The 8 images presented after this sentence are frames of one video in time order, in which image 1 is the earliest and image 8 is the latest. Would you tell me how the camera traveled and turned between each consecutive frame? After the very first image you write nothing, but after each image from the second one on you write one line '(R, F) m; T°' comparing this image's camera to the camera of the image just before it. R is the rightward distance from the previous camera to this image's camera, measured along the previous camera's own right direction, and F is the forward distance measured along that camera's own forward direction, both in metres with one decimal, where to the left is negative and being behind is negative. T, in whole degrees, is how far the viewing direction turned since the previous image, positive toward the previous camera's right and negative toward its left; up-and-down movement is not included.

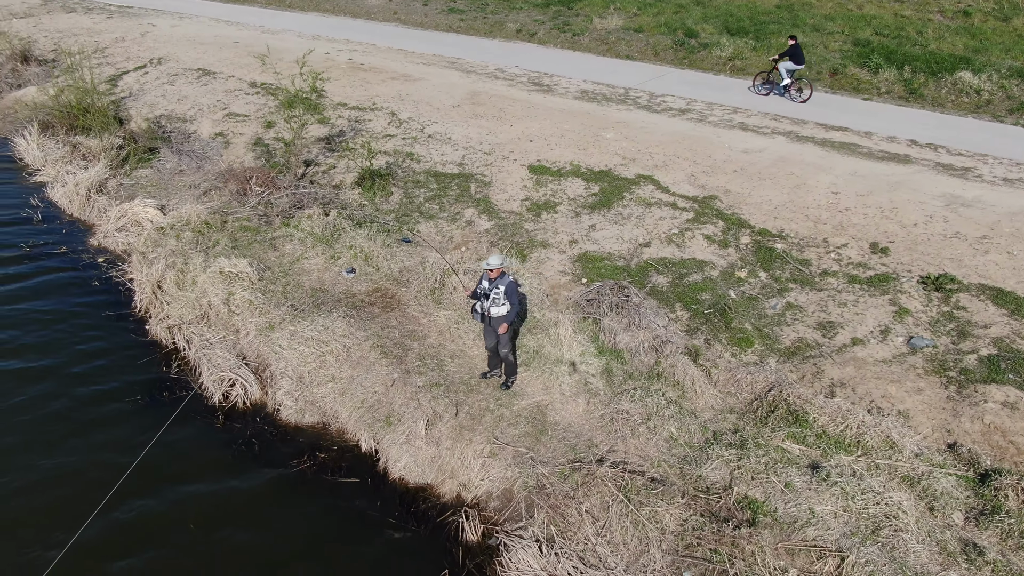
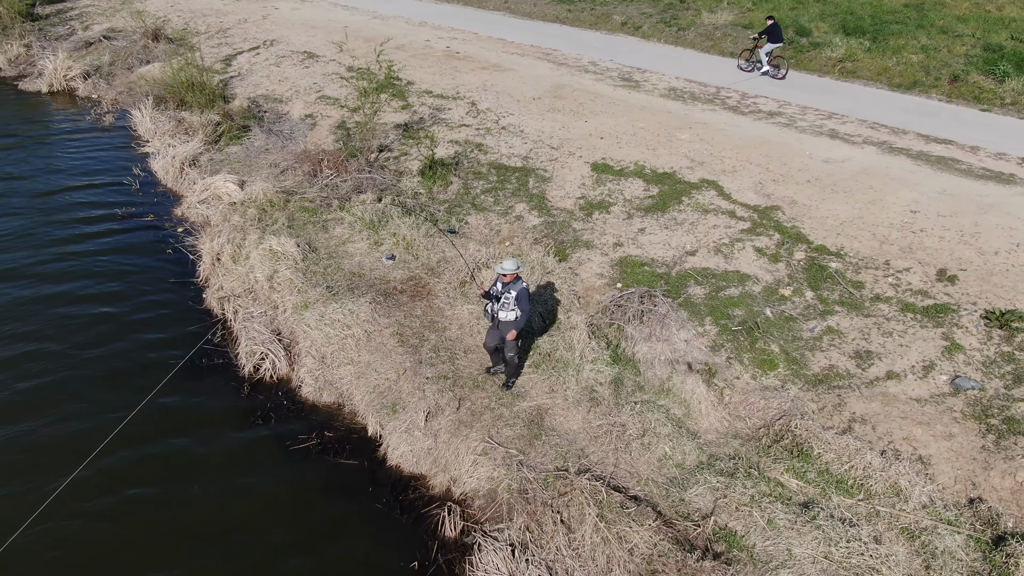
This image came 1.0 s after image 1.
(+1.0, +0.1) m; -9°
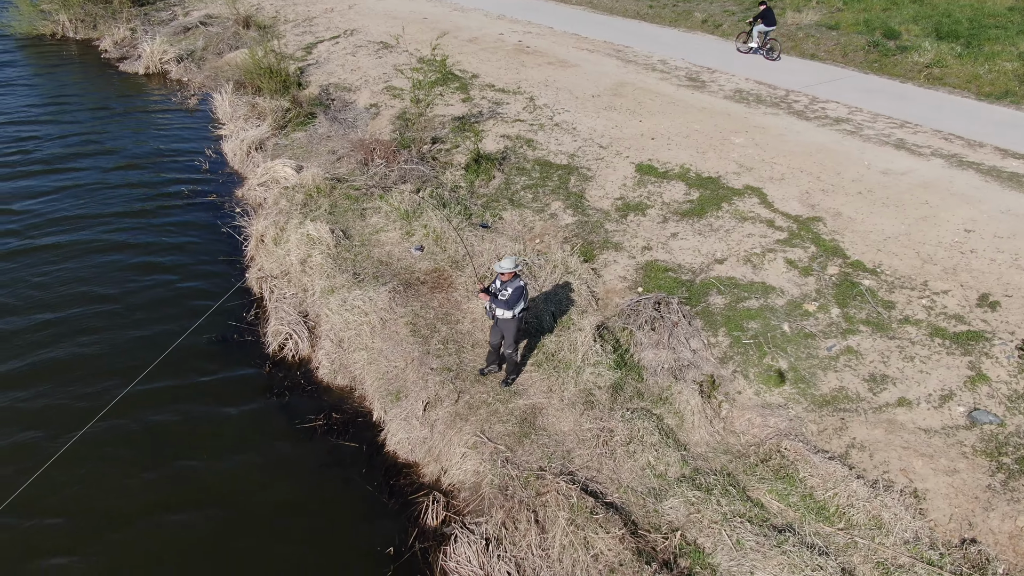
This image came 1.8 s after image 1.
(+0.8, 0.0) m; -7°
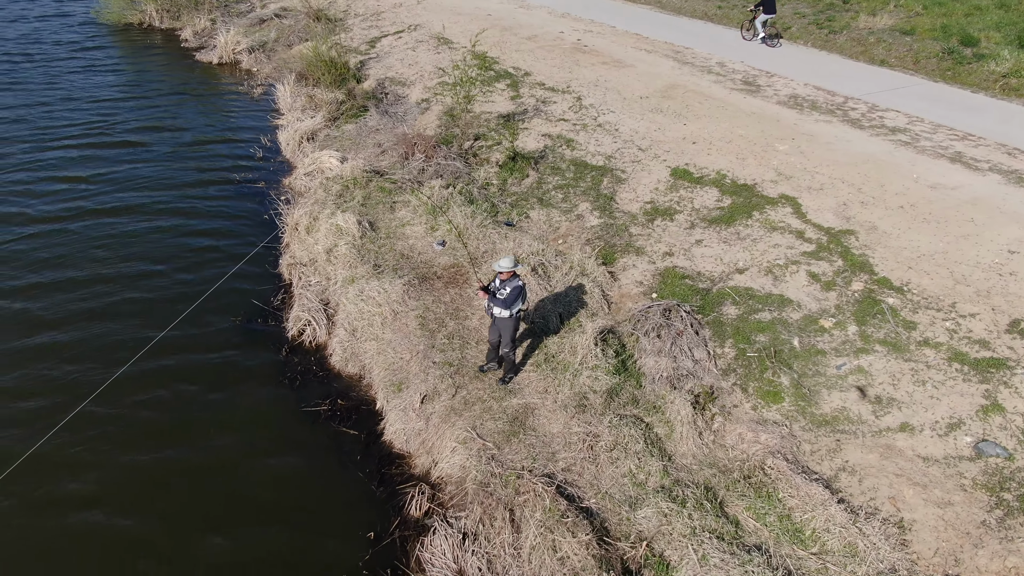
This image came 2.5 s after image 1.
(+0.7, 0.0) m; -6°
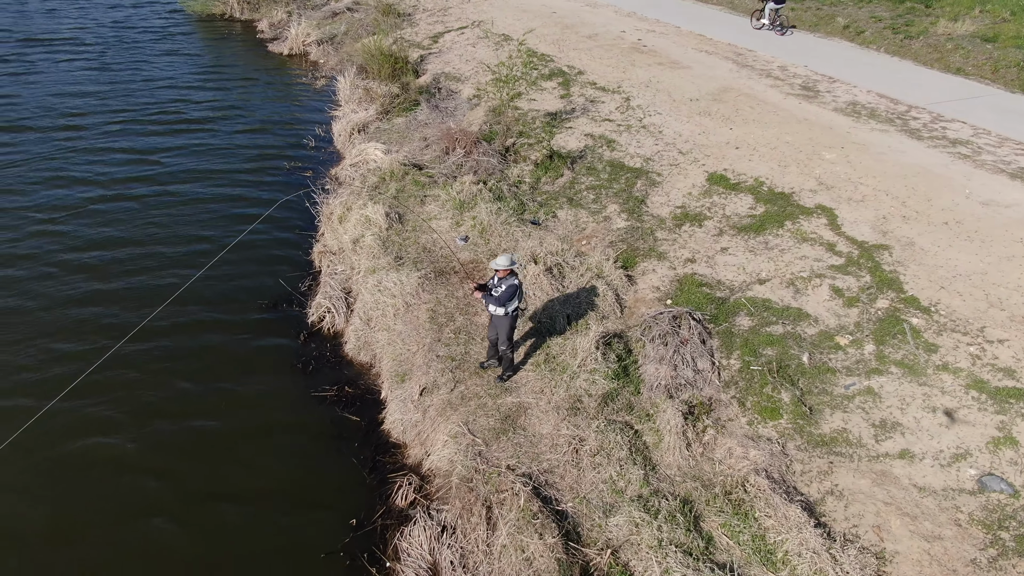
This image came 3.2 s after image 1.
(+0.7, 0.0) m; -6°
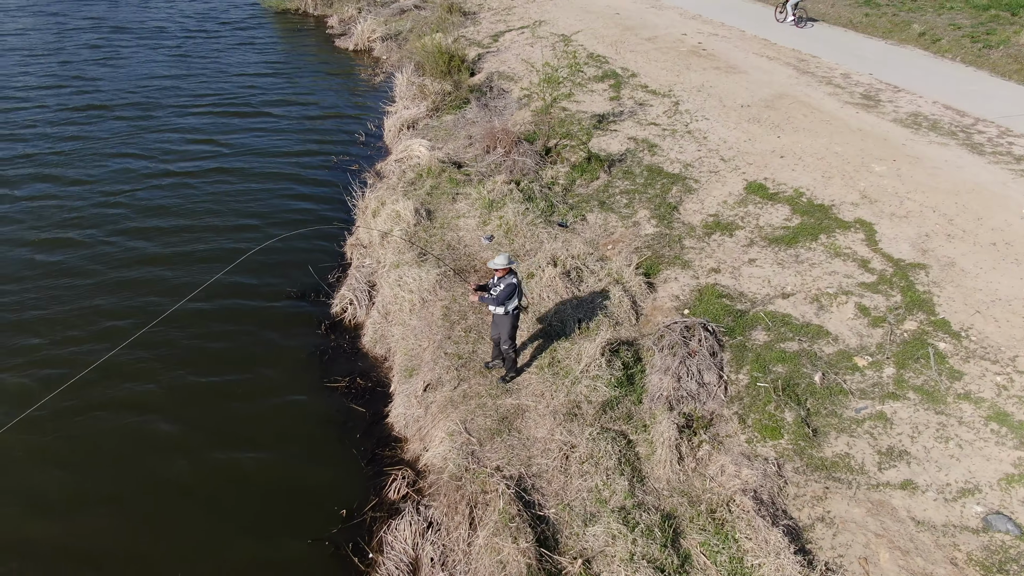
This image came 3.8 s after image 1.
(+0.6, +0.1) m; -5°
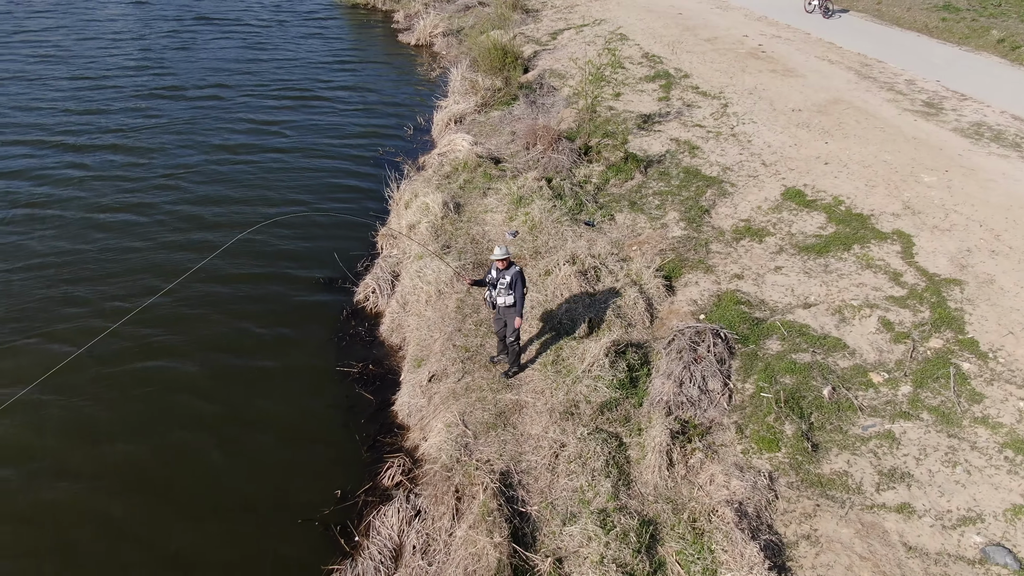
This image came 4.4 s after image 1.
(+0.6, 0.0) m; -5°
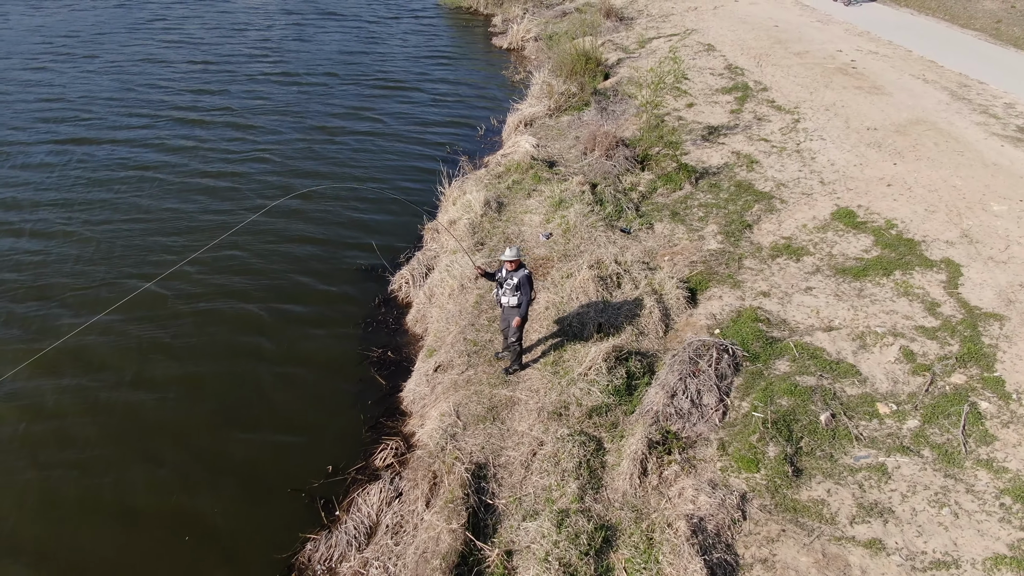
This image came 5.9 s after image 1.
(+1.0, 0.0) m; -8°
